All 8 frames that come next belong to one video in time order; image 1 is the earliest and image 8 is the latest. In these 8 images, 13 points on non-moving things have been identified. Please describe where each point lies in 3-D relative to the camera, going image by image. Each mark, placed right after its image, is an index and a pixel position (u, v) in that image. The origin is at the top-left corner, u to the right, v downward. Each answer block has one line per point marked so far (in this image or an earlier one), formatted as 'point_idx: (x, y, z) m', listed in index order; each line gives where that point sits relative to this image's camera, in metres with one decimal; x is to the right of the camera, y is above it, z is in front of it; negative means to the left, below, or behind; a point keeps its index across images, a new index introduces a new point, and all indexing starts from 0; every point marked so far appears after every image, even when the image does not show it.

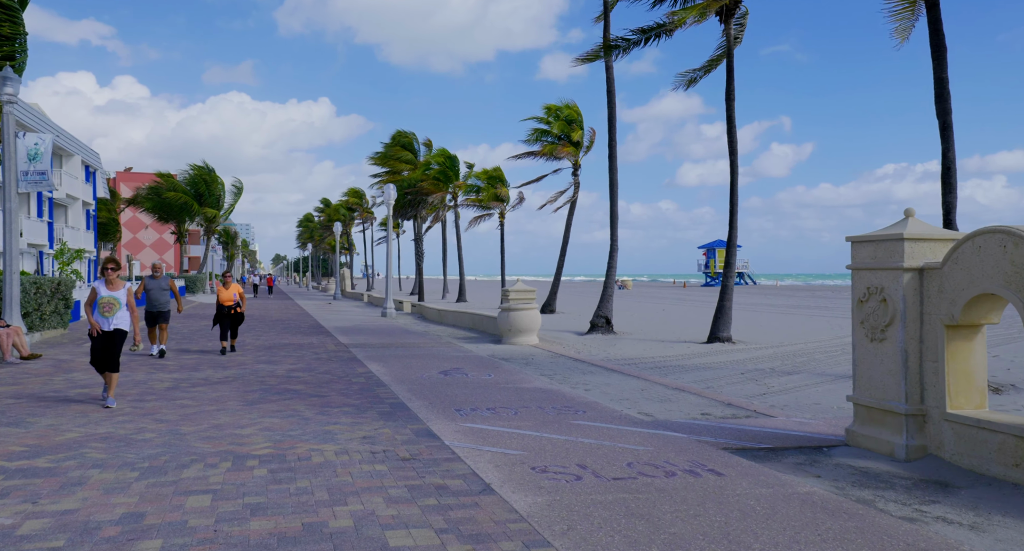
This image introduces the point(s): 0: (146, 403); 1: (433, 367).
0: (-3.8, -1.3, +8.1) m
1: (-1.2, -1.4, +11.9) m
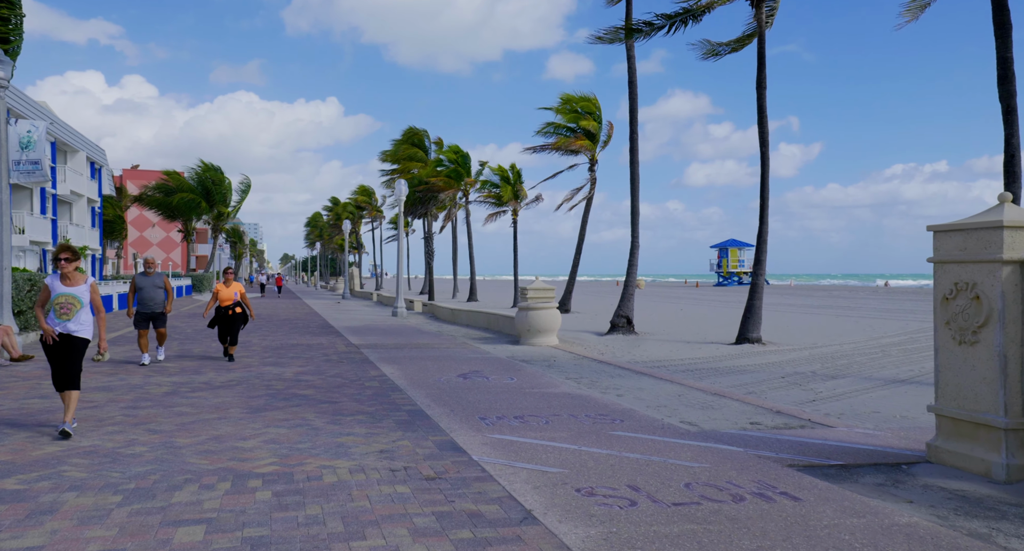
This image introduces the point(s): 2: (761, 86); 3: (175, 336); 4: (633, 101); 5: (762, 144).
0: (-3.5, -1.3, +7.4) m
1: (-0.8, -1.3, +11.2) m
2: (+4.6, +3.5, +14.5) m
3: (-7.1, -1.3, +16.7) m
4: (+2.8, +4.1, +18.6) m
5: (+4.6, +2.4, +14.6) m
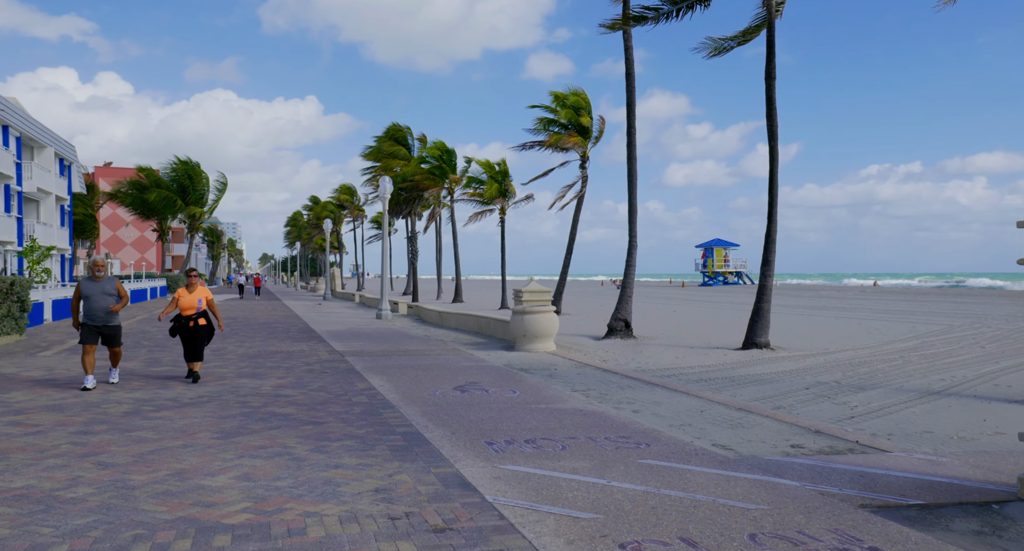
0: (-3.4, -1.3, +6.4) m
1: (-0.8, -1.4, +10.2) m
2: (+4.5, +3.5, +13.7) m
3: (-7.2, -1.4, +15.6) m
4: (+2.6, +4.0, +17.7) m
5: (+4.5, +2.4, +13.8) m
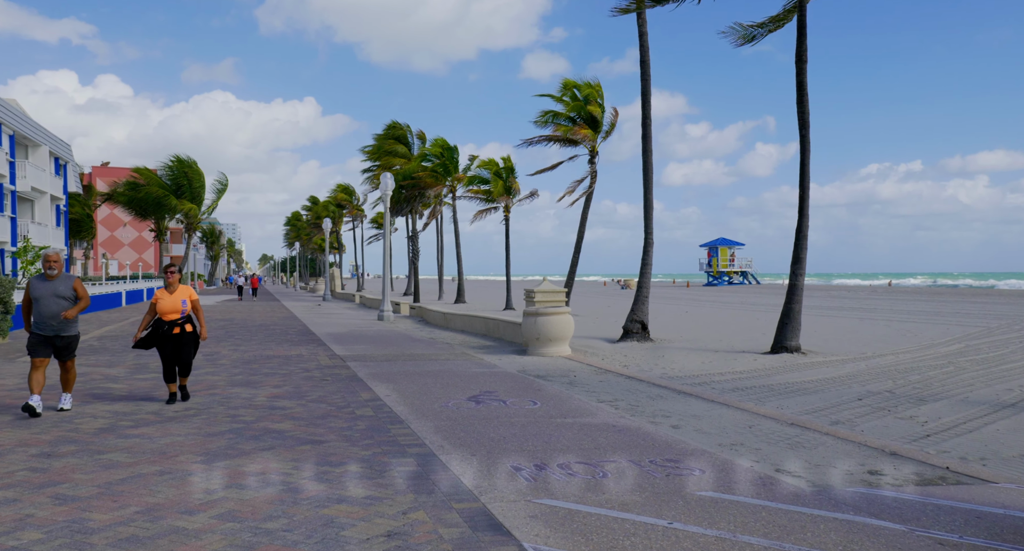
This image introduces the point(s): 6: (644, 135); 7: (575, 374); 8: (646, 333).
0: (-3.2, -1.3, +5.5) m
1: (-0.6, -1.4, +9.3) m
2: (+4.7, +3.5, +12.8) m
3: (-7.0, -1.4, +14.6) m
4: (+2.8, +4.0, +16.8) m
5: (+4.7, +2.4, +12.8) m
6: (+2.8, +3.0, +16.8) m
7: (+0.9, -1.4, +11.3) m
8: (+2.8, -1.2, +16.5) m
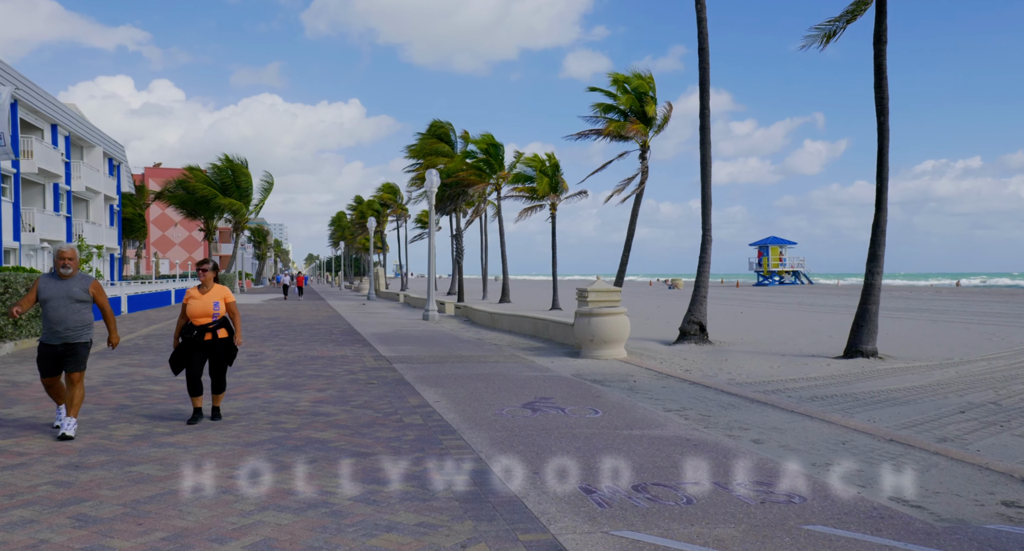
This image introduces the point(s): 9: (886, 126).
0: (-2.7, -1.3, +5.0) m
1: (0.0, -1.3, +8.7) m
2: (+5.5, +3.5, +11.9) m
3: (-6.1, -1.3, +14.4) m
4: (+3.8, +4.1, +16.0) m
5: (+5.5, +2.4, +11.9) m
6: (+3.9, +3.0, +16.0) m
7: (+1.7, -1.4, +10.6) m
8: (+3.8, -1.2, +15.7) m
9: (+5.7, +2.3, +12.1) m
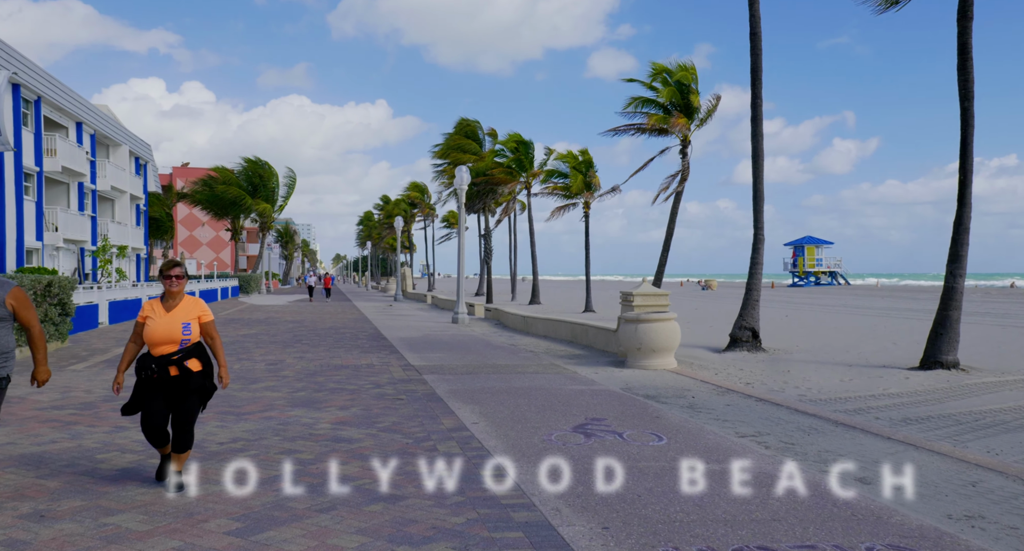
0: (-2.4, -1.3, +4.0) m
1: (+0.5, -1.4, +7.6) m
2: (+6.1, +3.5, +10.6) m
3: (-5.4, -1.4, +13.5) m
4: (+4.5, +4.0, +14.8) m
5: (+6.1, +2.4, +10.7) m
6: (+4.6, +3.0, +14.8) m
7: (+2.2, -1.4, +9.5) m
8: (+4.5, -1.2, +14.5) m
9: (+6.3, +2.3, +10.9) m
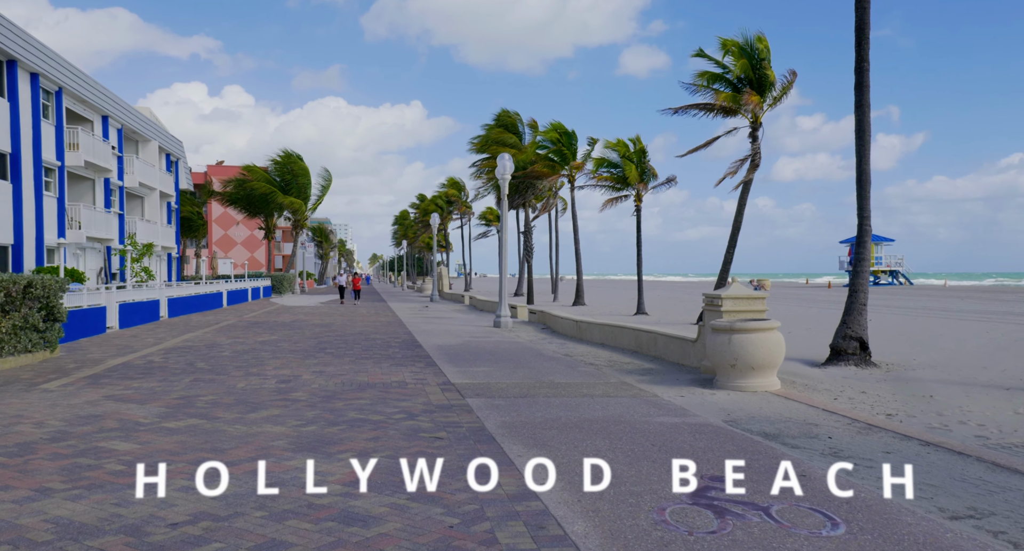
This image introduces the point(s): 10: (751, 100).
0: (-2.0, -1.3, +1.9) m
1: (+1.1, -1.4, +5.4) m
2: (+6.8, +3.5, +8.1) m
3: (-4.6, -1.4, +11.5) m
4: (+5.4, +4.0, +12.3) m
5: (+6.8, +2.4, +8.1) m
6: (+5.5, +3.0, +12.3) m
7: (+2.8, -1.4, +7.1) m
8: (+5.4, -1.2, +12.0) m
9: (+7.0, +2.3, +8.3) m
10: (+5.3, +4.0, +17.8) m
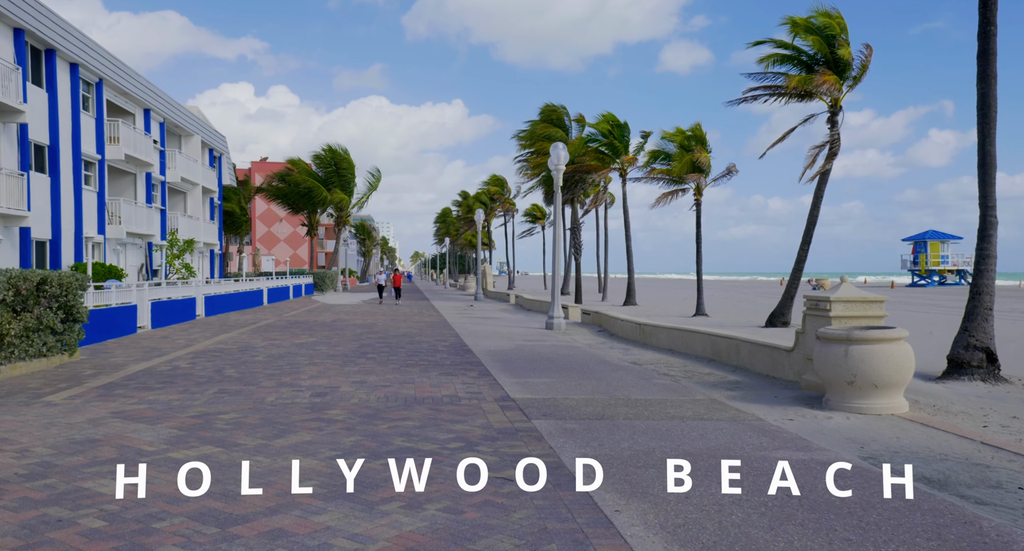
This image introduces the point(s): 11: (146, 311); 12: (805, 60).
0: (-1.6, -1.3, +0.5) m
1: (+1.6, -1.4, +3.8) m
2: (+7.5, +3.5, +6.2) m
3: (-3.7, -1.3, +10.2) m
4: (+6.3, +4.1, +10.5) m
5: (+7.5, +2.4, +6.3) m
6: (+6.4, +3.0, +10.6) m
7: (+3.5, -1.4, +5.5) m
8: (+6.3, -1.2, +10.3) m
9: (+7.7, +2.3, +6.5) m
10: (+6.4, +4.0, +16.0) m
11: (-8.3, -0.8, +18.1) m
12: (+6.6, +4.8, +17.5) m
